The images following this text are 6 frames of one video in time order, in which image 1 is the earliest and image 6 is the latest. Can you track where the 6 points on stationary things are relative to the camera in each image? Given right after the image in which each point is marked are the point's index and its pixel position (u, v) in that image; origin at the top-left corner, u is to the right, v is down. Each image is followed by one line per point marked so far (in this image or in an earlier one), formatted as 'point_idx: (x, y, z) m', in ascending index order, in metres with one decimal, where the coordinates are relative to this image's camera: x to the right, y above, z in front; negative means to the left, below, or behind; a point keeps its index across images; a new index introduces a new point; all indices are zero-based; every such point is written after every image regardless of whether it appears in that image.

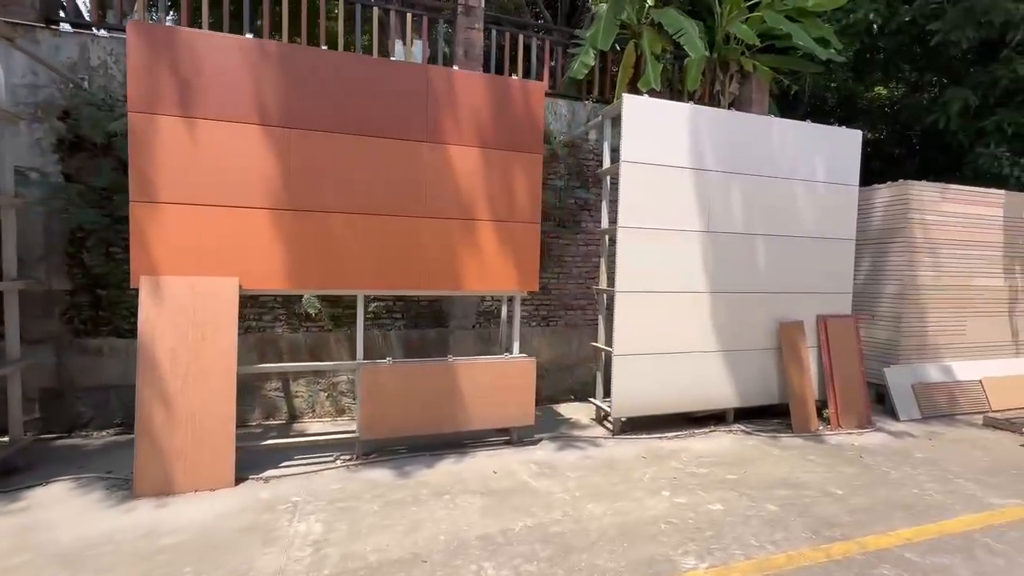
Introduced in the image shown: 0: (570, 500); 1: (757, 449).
0: (+0.5, -1.8, +4.1) m
1: (+2.8, -1.8, +5.4) m
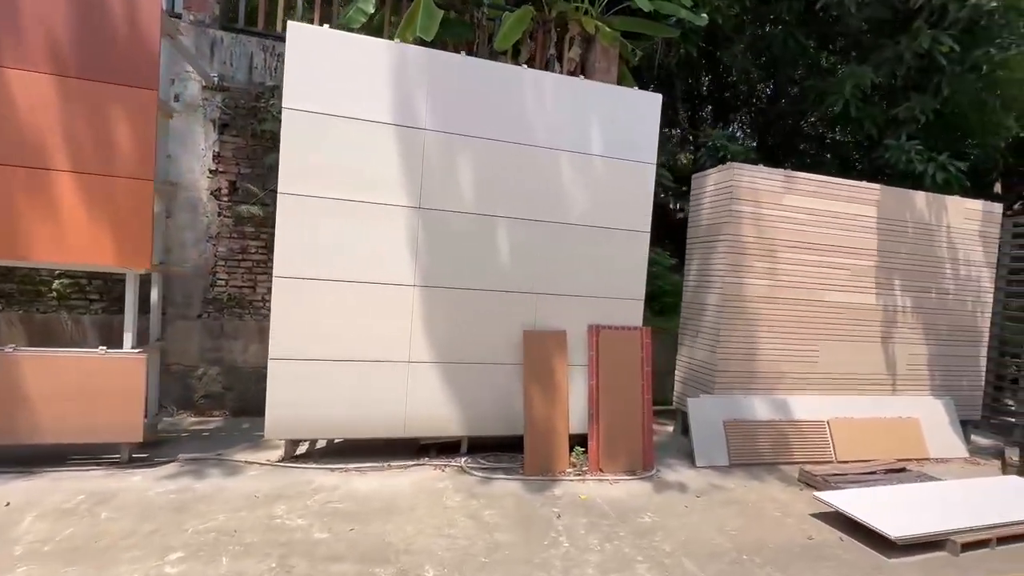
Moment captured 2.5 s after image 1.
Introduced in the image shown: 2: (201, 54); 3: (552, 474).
0: (-3.0, -1.6, +2.8) m
1: (-0.6, -1.8, +4.1) m
2: (-3.7, +2.8, +5.7) m
3: (+0.4, -1.8, +4.6) m
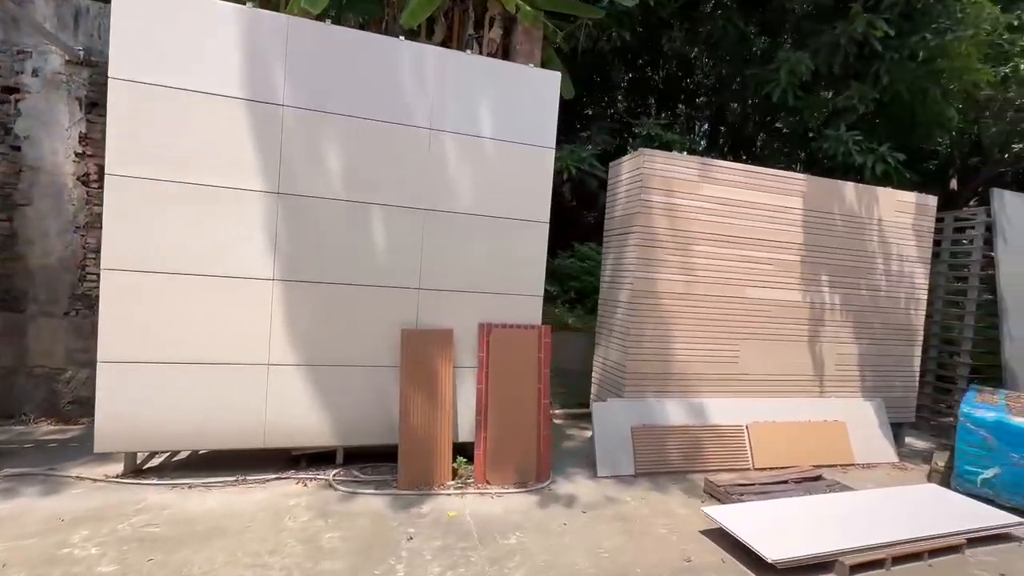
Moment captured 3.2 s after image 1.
0: (-4.1, -1.6, +2.3) m
1: (-1.8, -1.7, +3.6) m
2: (-4.9, +2.9, +5.1) m
3: (-0.7, -1.8, +4.2) m
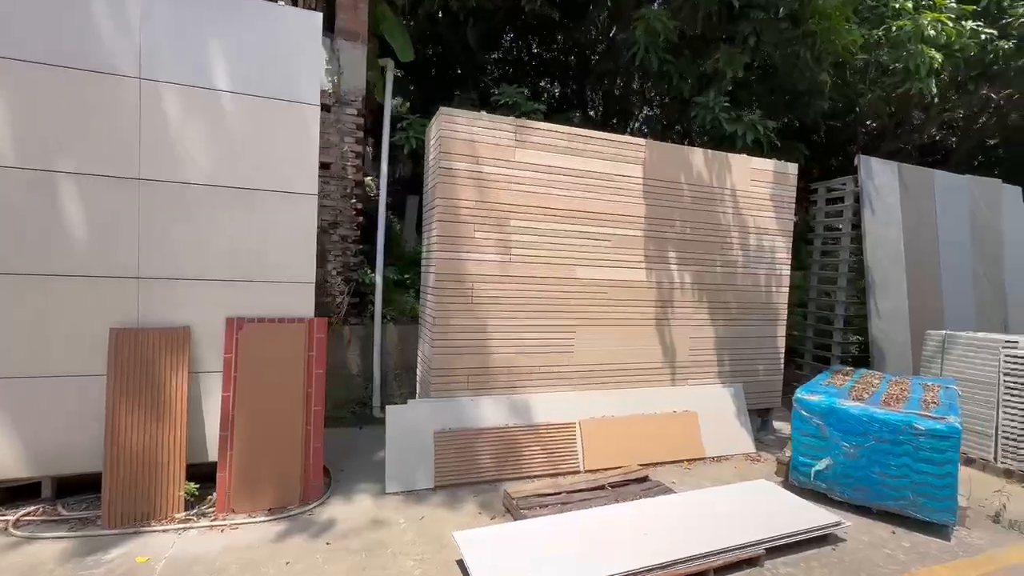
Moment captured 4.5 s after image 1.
0: (-5.9, -1.6, +1.3) m
1: (-3.6, -1.7, +2.8) m
2: (-7.0, +2.8, +4.0) m
3: (-2.6, -1.7, +3.4) m
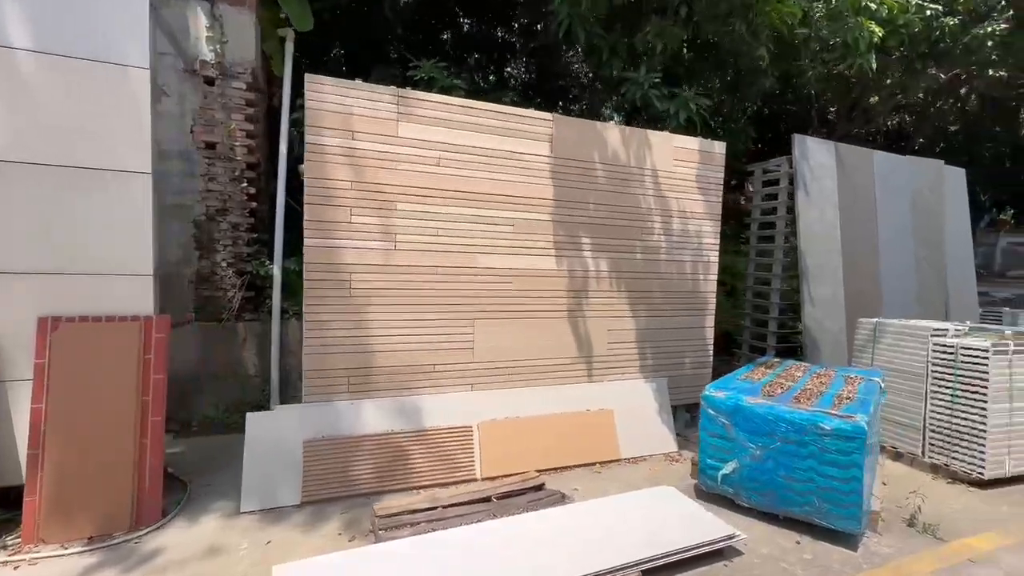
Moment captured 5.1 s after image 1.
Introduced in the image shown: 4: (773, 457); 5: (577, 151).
0: (-6.8, -1.7, +0.7) m
1: (-4.5, -1.7, +2.2) m
2: (-8.0, +2.8, +3.2) m
3: (-3.6, -1.7, +2.8) m
4: (+2.0, -1.3, +3.5) m
5: (+0.7, +1.4, +4.7) m
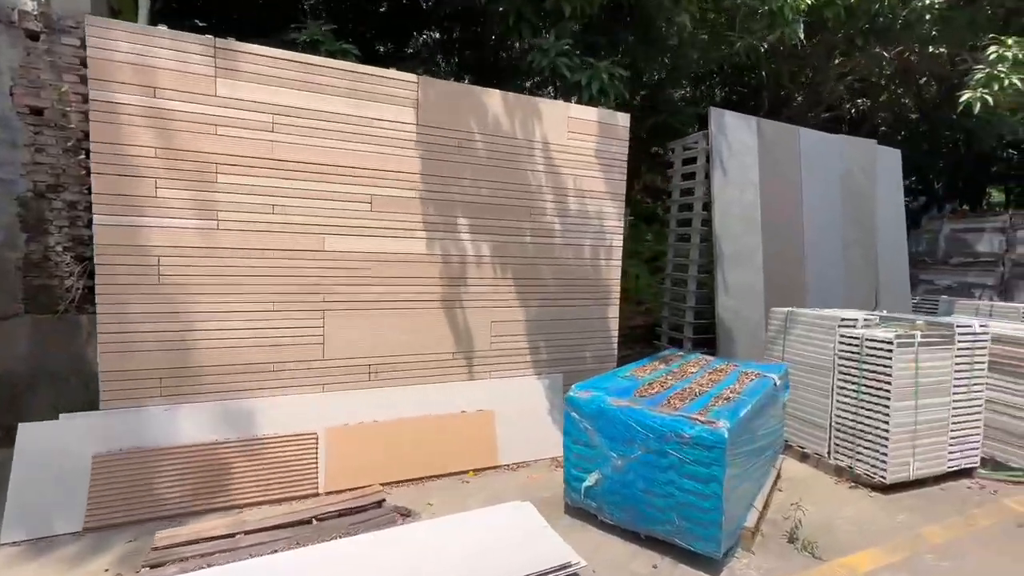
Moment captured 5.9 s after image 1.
0: (-7.8, -1.7, 0.0) m
1: (-5.6, -1.6, +1.5) m
2: (-9.1, +2.9, +2.3) m
3: (-4.7, -1.6, +2.2) m
4: (+0.8, -1.2, +3.0) m
5: (-0.6, +1.5, +4.2) m
